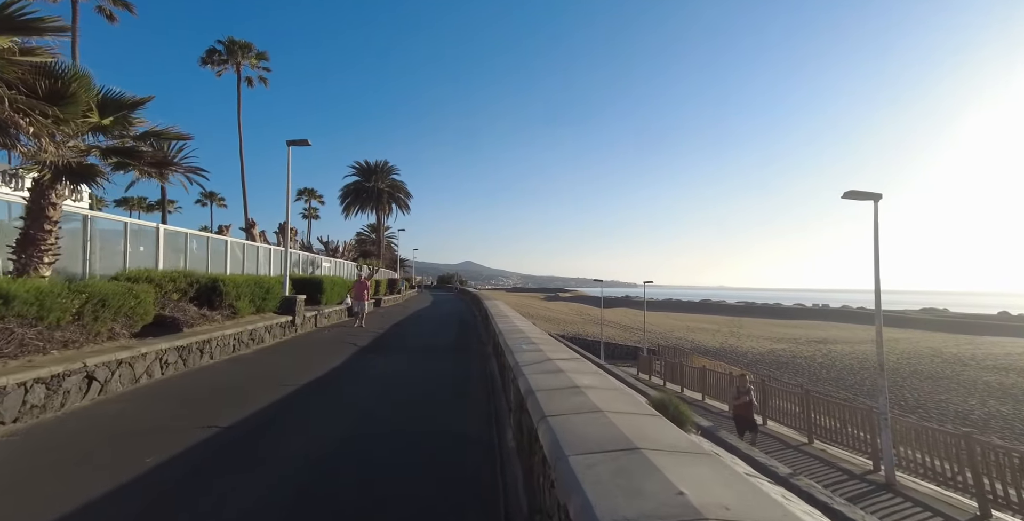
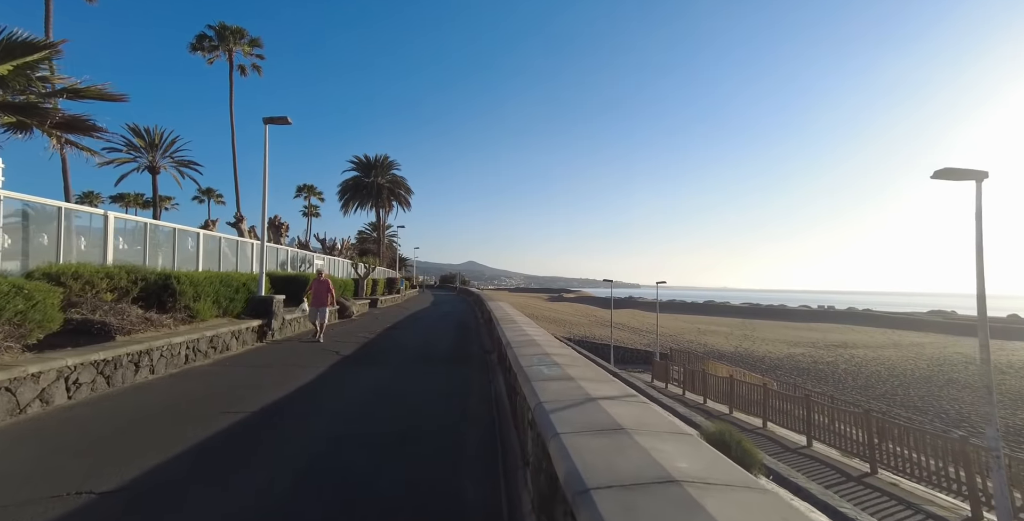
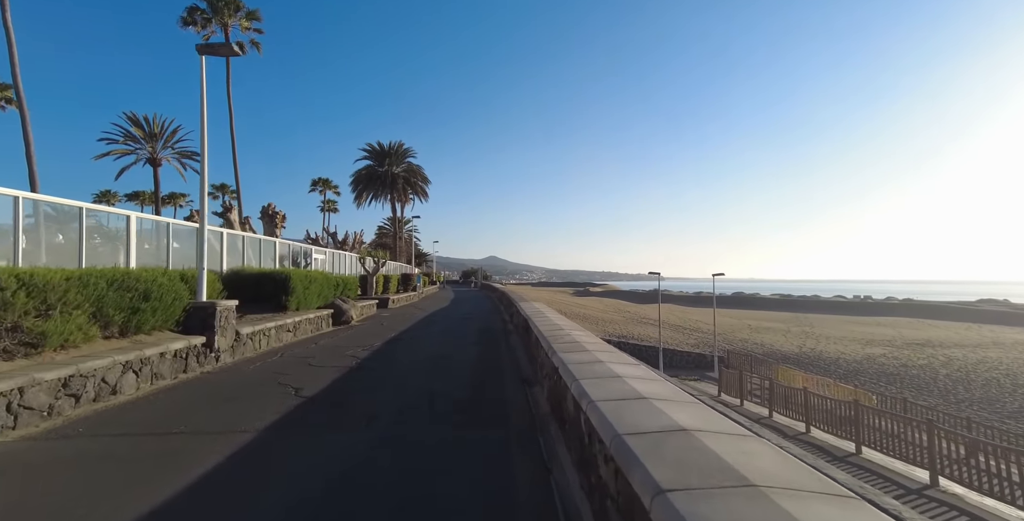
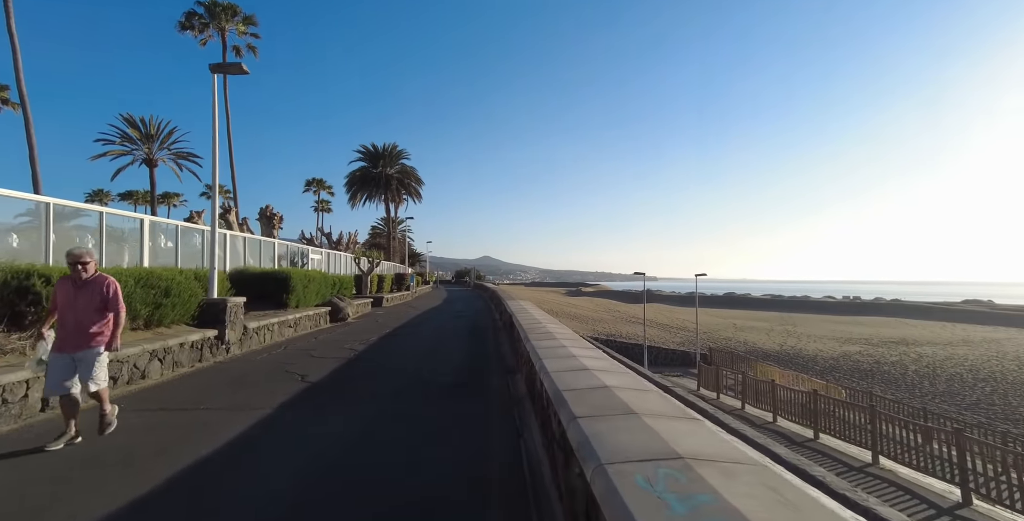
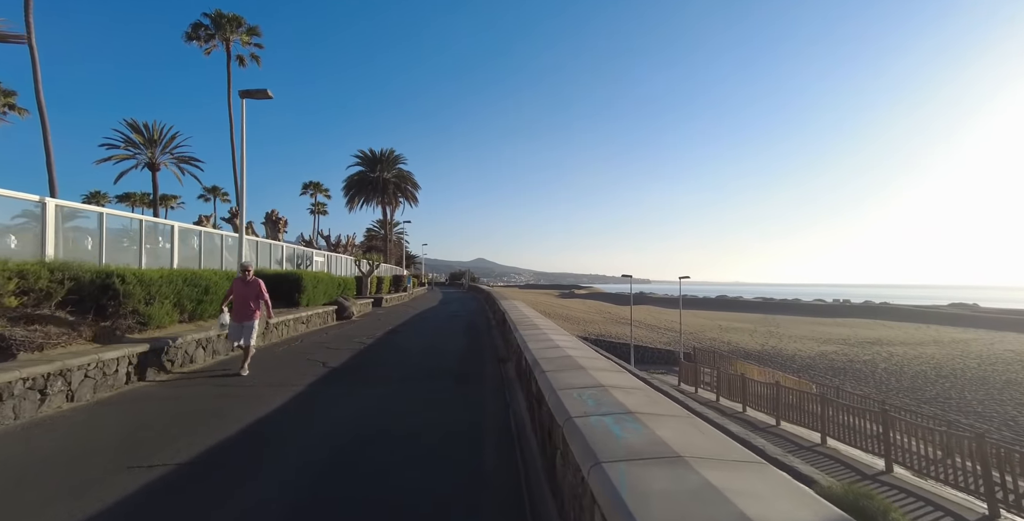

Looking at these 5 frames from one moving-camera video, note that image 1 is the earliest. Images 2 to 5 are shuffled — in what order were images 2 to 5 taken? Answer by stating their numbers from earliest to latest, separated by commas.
2, 5, 4, 3
